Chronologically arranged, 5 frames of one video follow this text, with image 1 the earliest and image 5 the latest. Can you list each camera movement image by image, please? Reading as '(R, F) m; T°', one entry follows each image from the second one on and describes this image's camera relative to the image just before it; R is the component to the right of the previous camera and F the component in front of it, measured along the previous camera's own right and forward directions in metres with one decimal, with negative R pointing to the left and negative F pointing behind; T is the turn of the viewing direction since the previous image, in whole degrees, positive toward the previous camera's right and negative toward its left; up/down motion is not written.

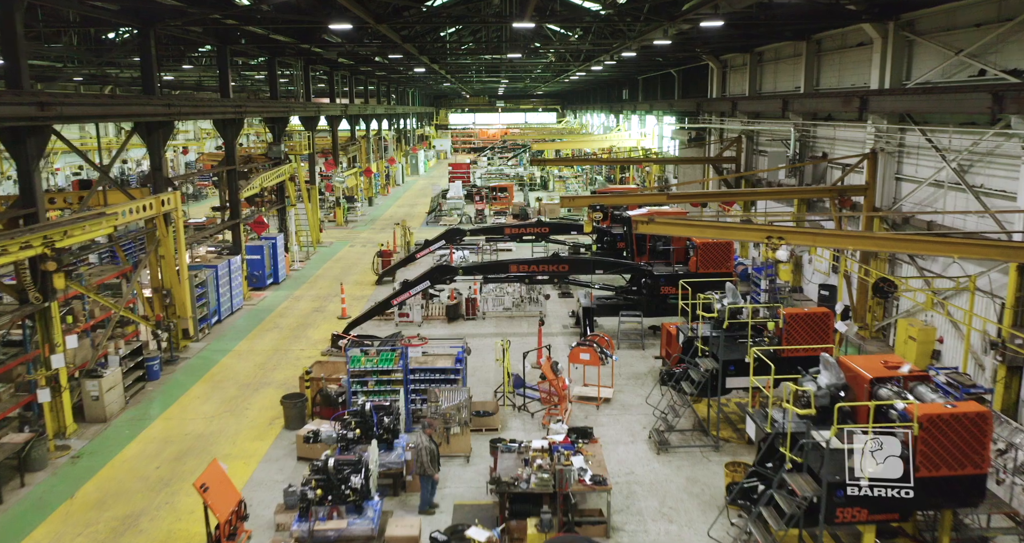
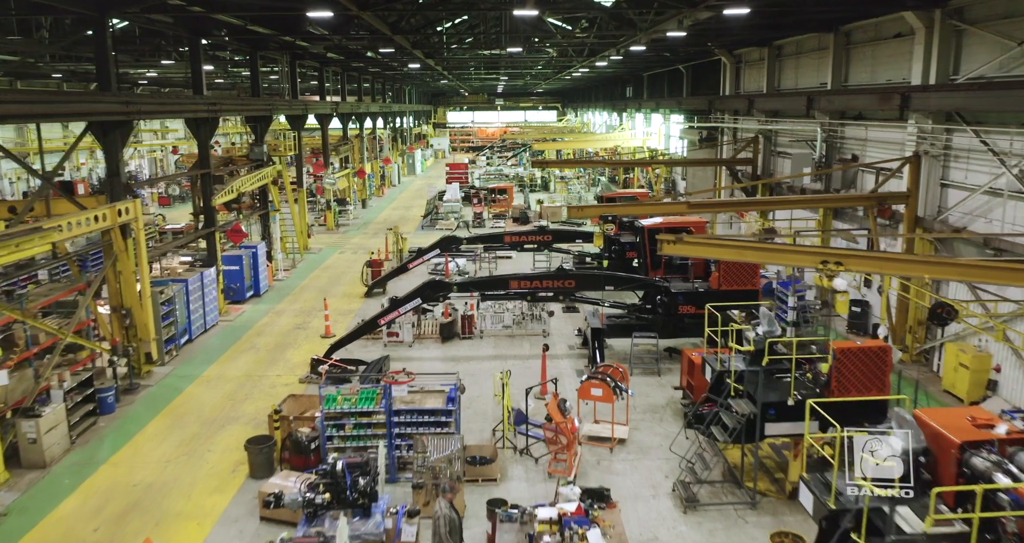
(0.0, +1.5) m; 0°
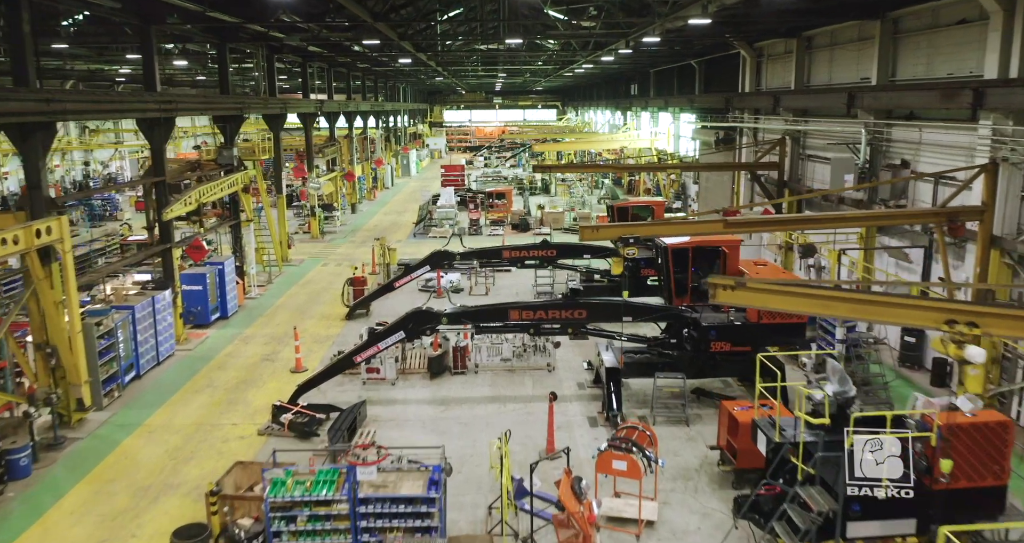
(0.0, +2.1) m; 0°
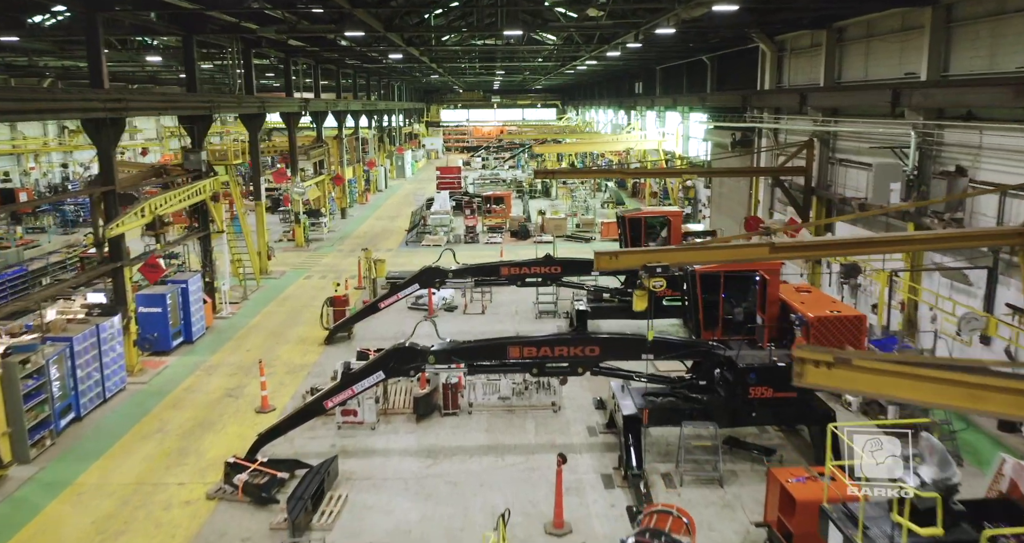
(0.0, +1.8) m; 0°
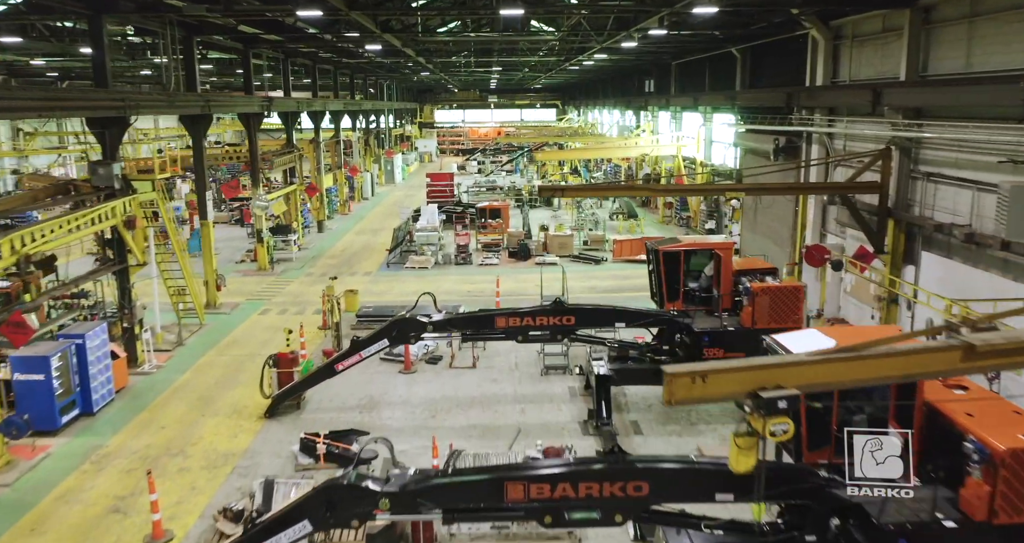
(0.0, +3.5) m; 0°
